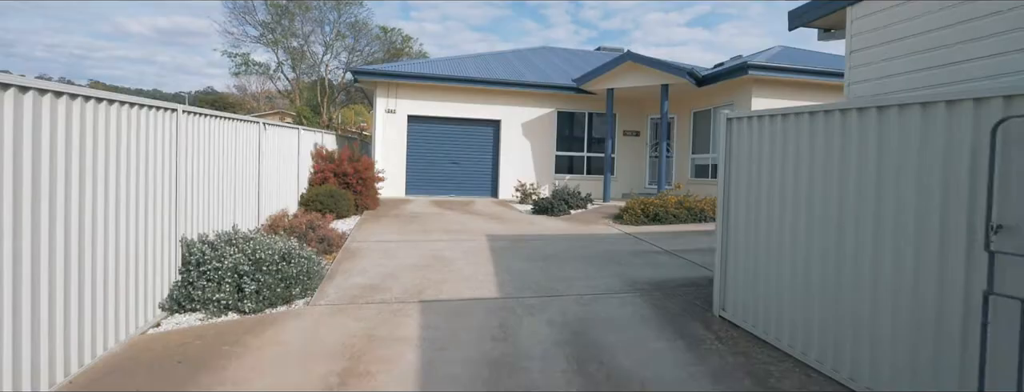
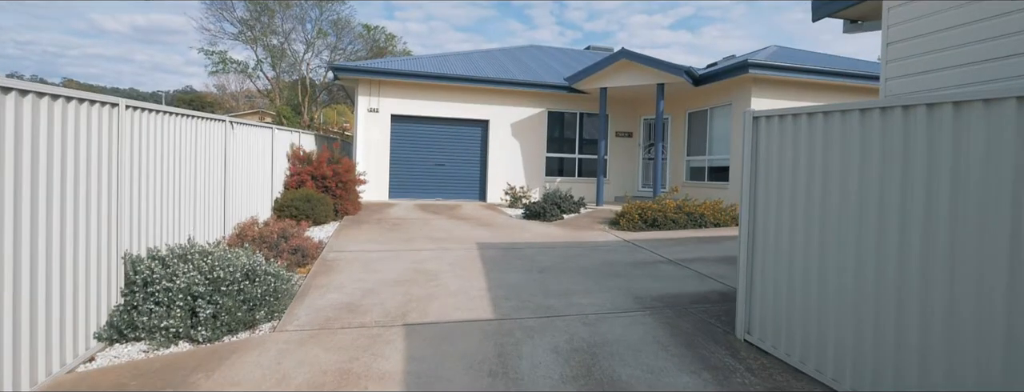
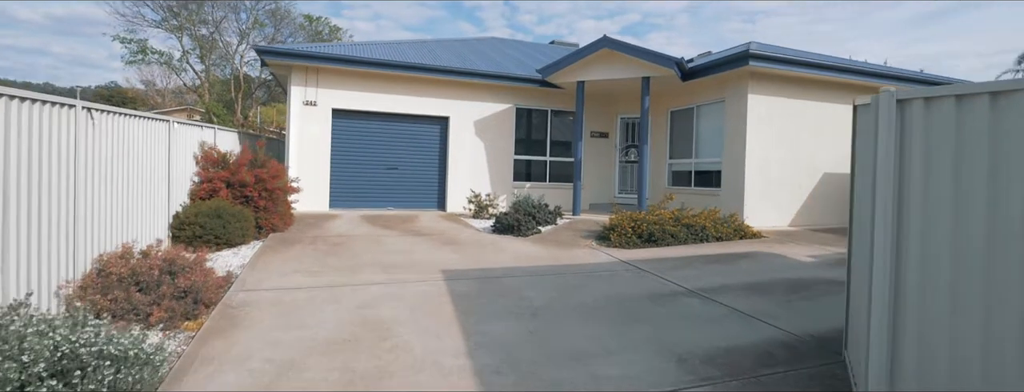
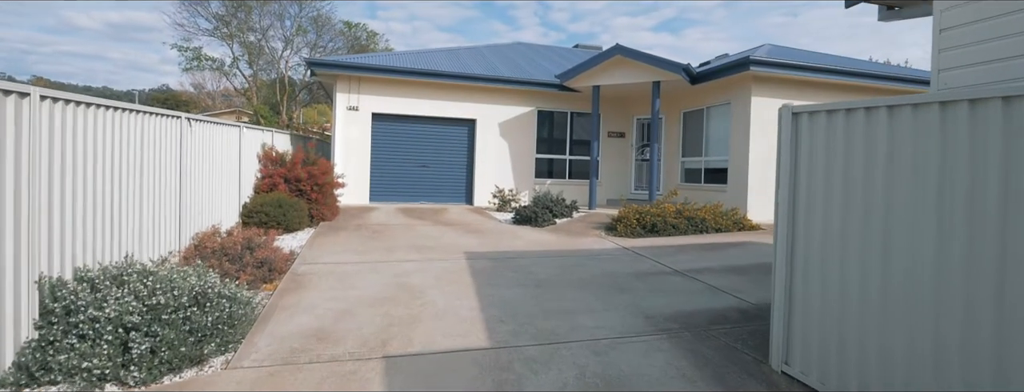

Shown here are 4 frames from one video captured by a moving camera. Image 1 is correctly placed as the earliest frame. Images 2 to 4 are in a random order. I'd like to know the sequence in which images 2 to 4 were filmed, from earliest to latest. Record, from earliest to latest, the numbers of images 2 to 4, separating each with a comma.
2, 4, 3
